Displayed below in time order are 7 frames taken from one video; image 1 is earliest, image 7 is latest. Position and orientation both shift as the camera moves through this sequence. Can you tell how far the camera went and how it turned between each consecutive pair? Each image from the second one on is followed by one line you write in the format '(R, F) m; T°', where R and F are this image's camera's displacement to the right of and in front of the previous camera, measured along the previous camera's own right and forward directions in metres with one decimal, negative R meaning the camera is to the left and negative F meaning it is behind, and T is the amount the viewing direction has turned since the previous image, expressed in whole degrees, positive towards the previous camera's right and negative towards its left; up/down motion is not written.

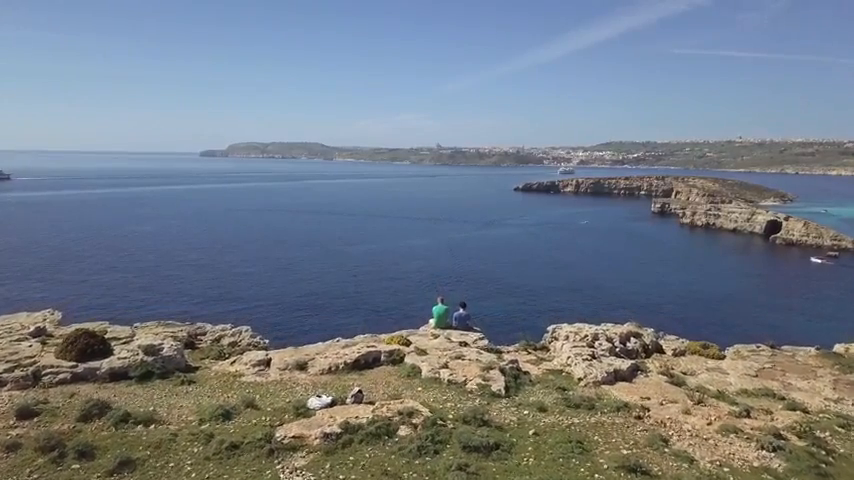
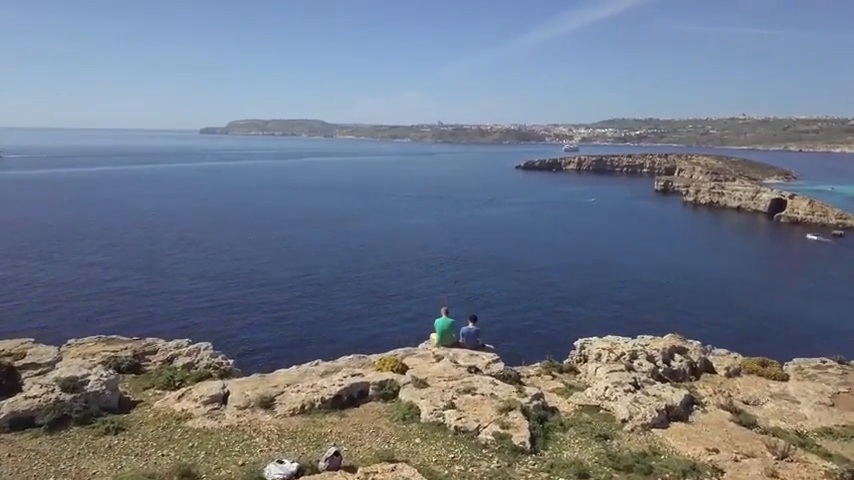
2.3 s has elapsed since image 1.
(0.0, +3.2) m; 0°
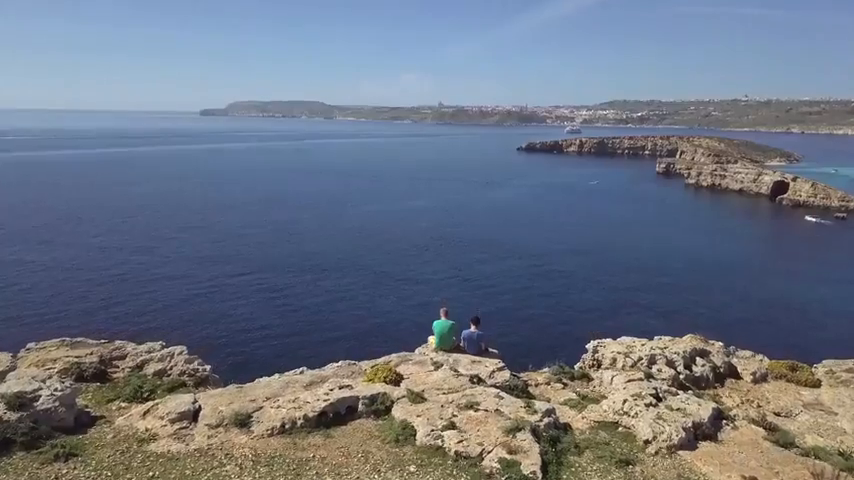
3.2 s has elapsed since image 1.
(+0.1, +1.4) m; 0°
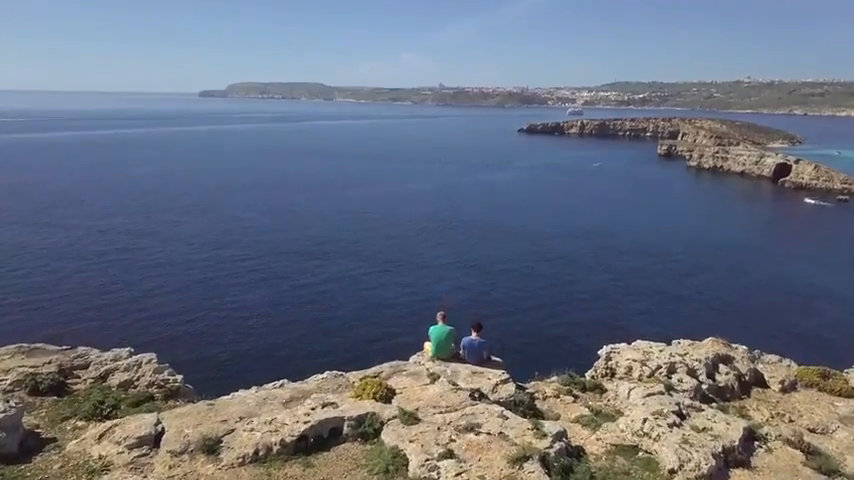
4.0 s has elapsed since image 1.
(+0.1, +1.3) m; 0°
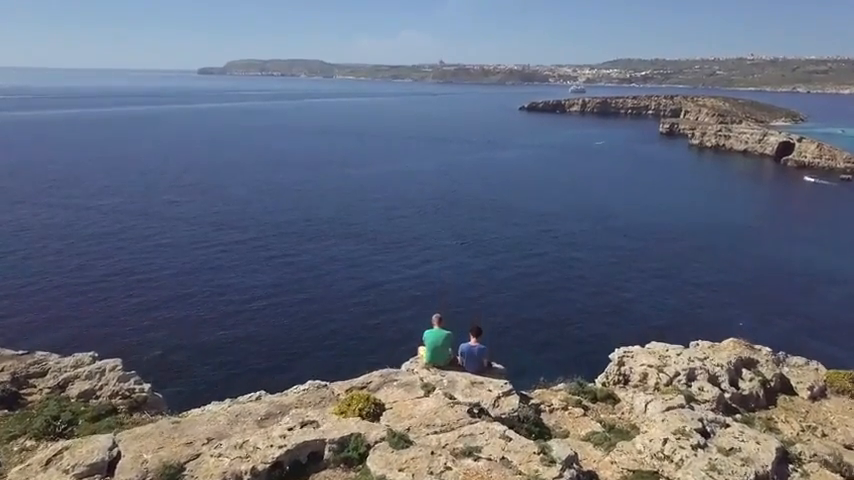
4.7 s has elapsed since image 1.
(+0.1, +1.2) m; 0°
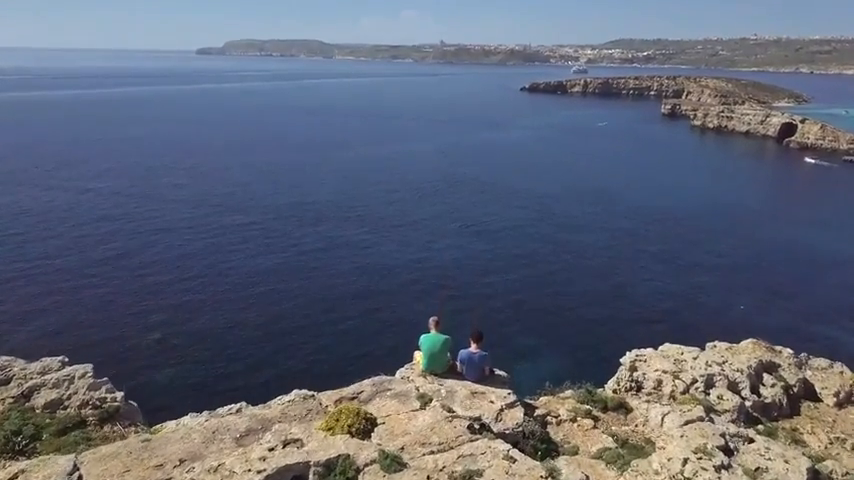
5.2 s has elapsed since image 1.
(+0.1, +0.9) m; 0°
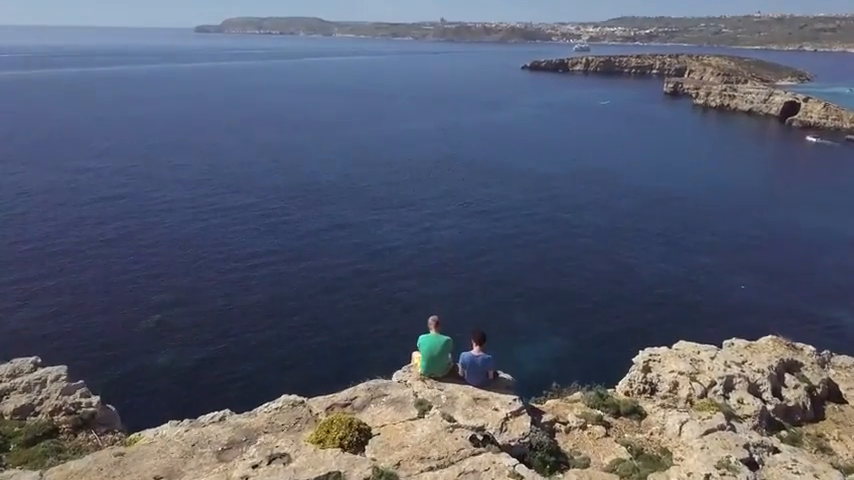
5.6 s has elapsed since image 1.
(0.0, +0.7) m; 0°
